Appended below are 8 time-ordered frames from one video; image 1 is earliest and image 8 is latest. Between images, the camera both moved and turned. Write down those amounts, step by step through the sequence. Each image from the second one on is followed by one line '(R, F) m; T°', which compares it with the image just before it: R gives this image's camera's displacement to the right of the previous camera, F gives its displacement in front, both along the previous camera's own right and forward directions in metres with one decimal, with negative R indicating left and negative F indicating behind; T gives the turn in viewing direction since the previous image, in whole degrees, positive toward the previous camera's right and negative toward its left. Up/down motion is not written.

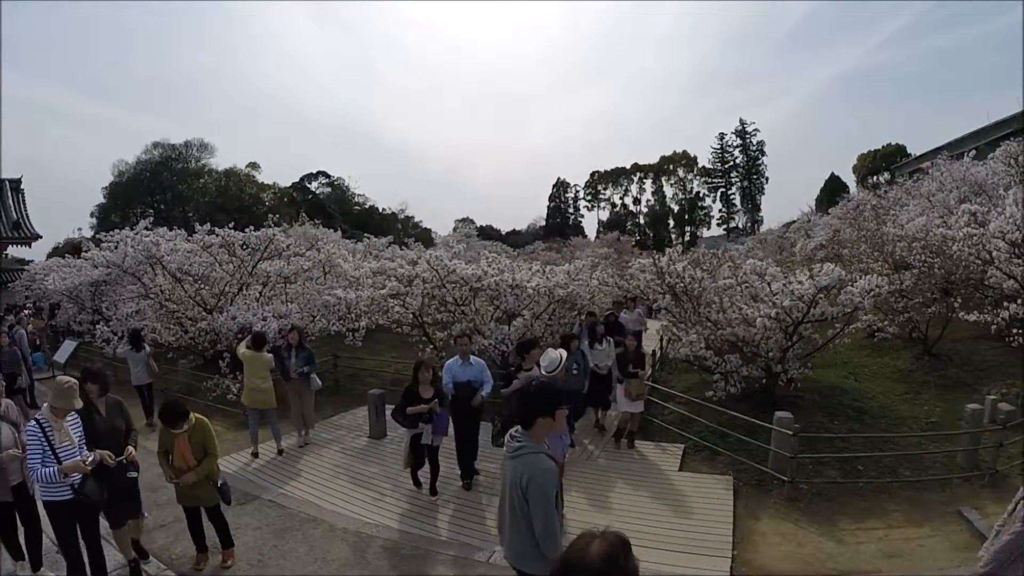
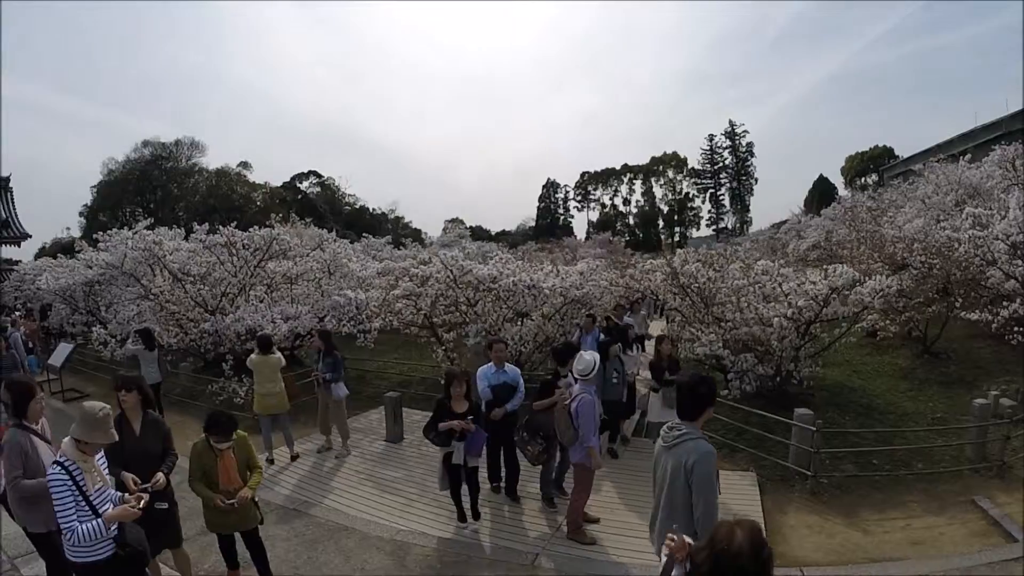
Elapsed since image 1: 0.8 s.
(-0.4, +0.1) m; +1°
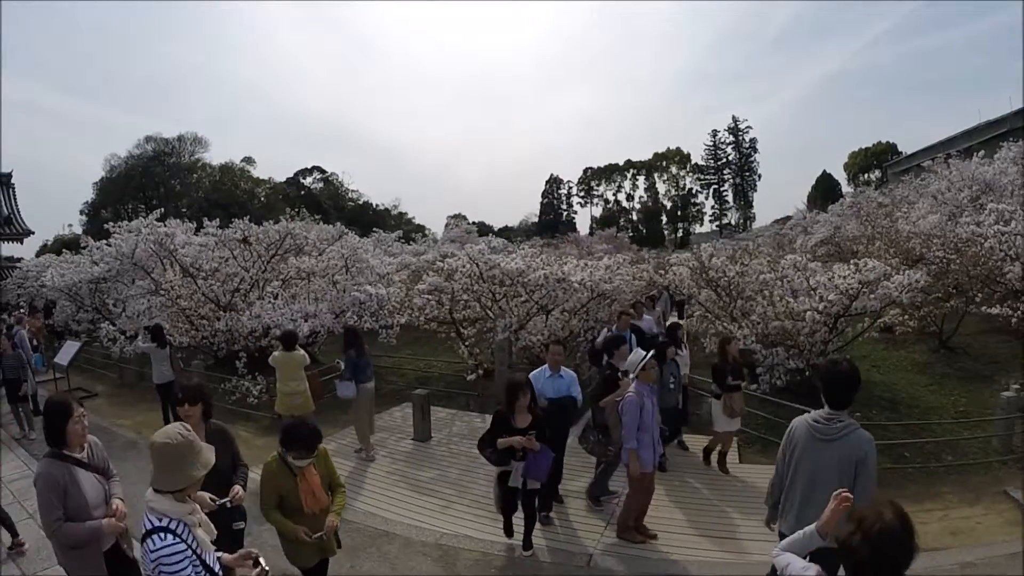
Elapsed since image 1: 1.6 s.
(-0.4, +0.4) m; 0°
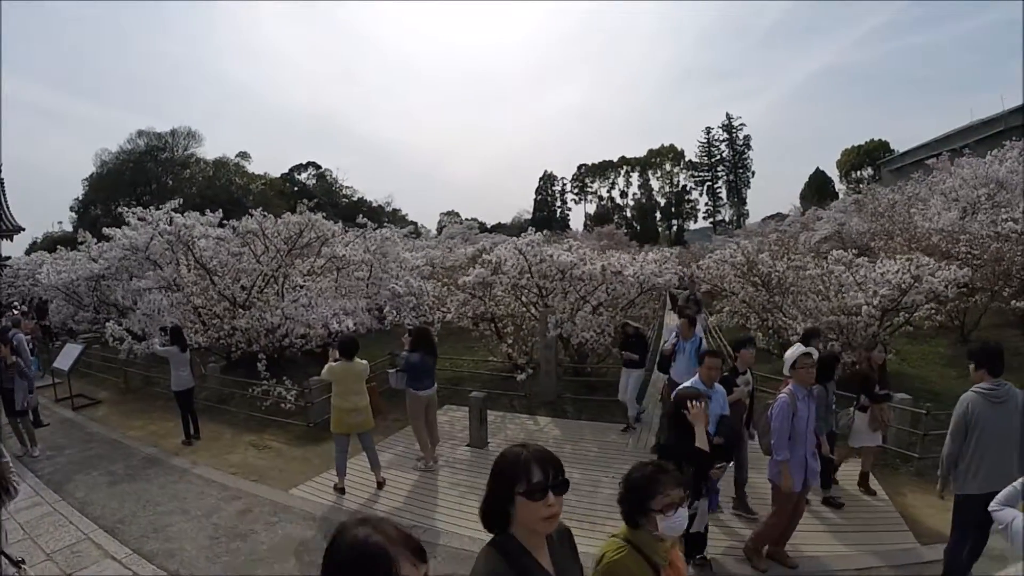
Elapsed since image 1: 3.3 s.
(-0.8, +0.7) m; +1°
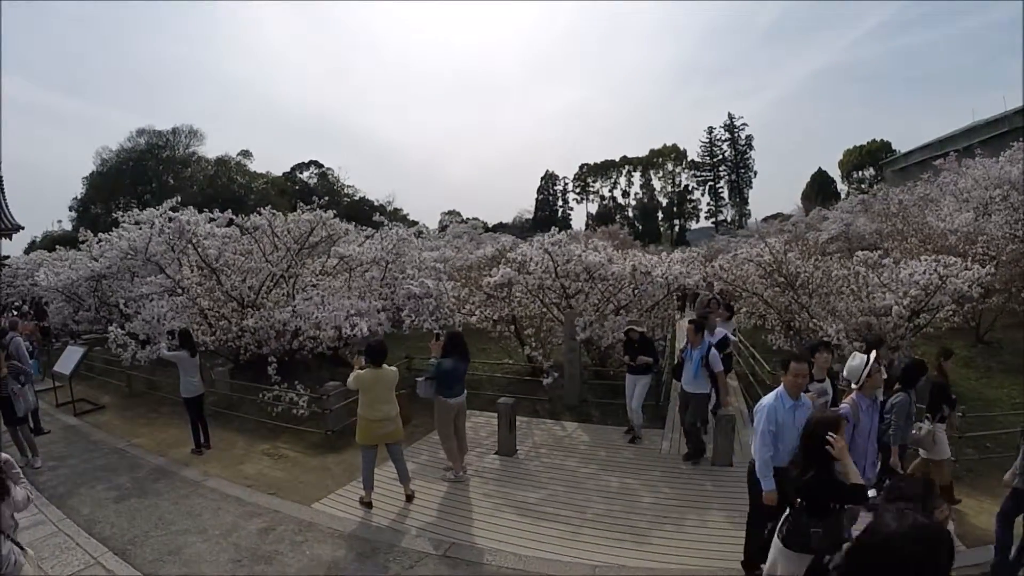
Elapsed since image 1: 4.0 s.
(-0.3, +0.3) m; 0°
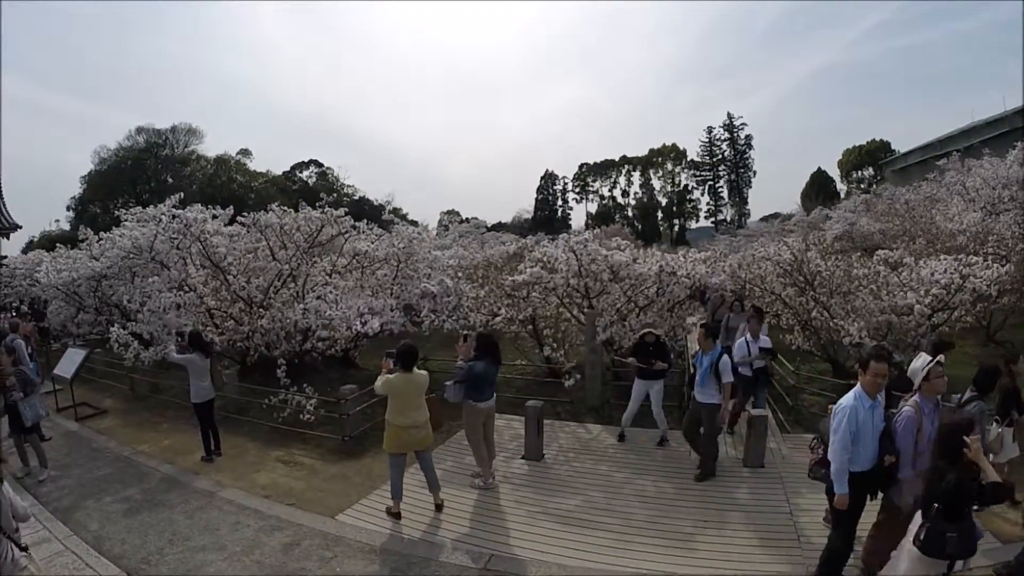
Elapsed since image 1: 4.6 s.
(-0.3, +0.3) m; 0°
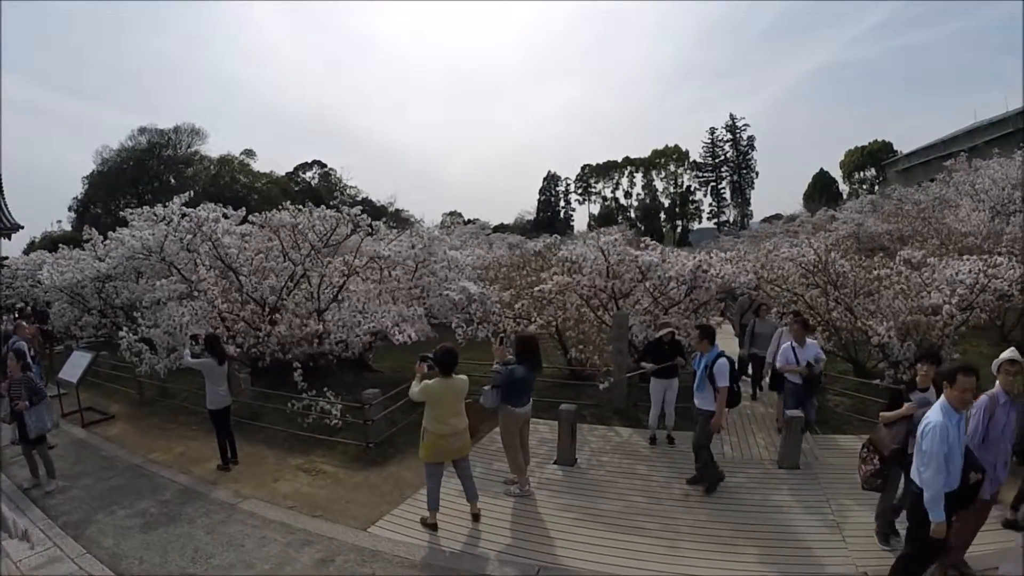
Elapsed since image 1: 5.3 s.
(-0.3, +0.3) m; 0°
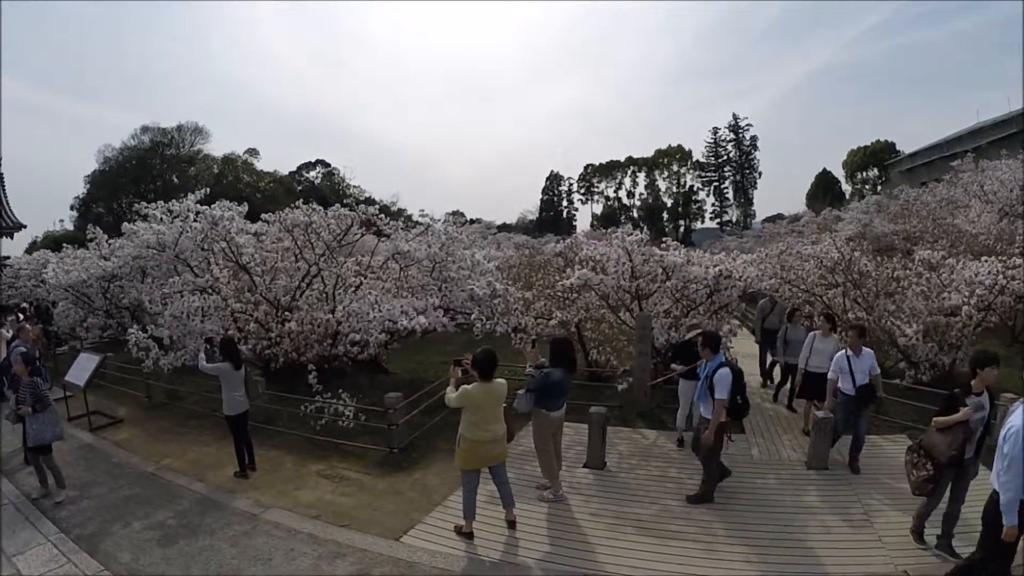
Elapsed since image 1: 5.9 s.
(-0.3, +0.2) m; 0°
